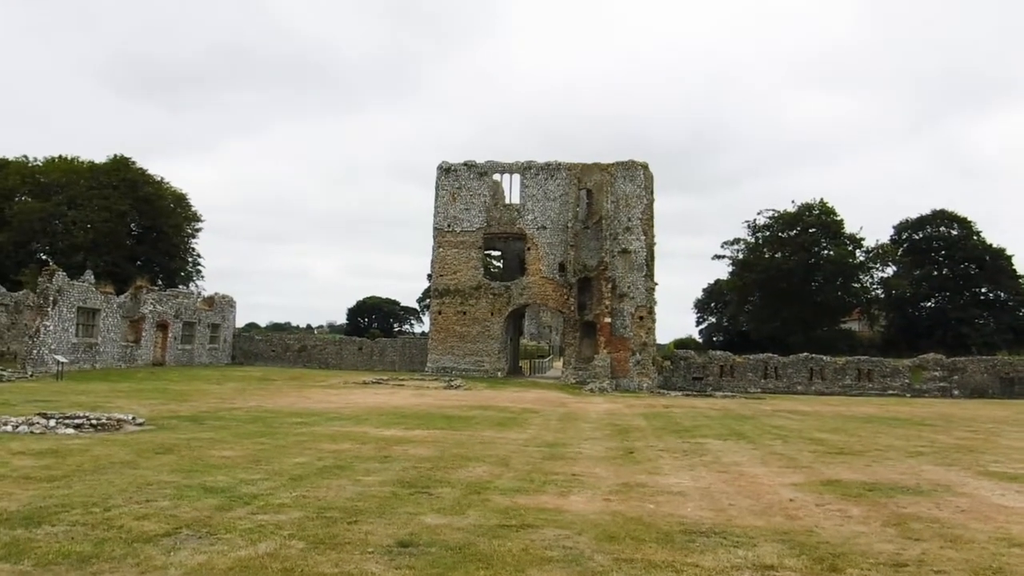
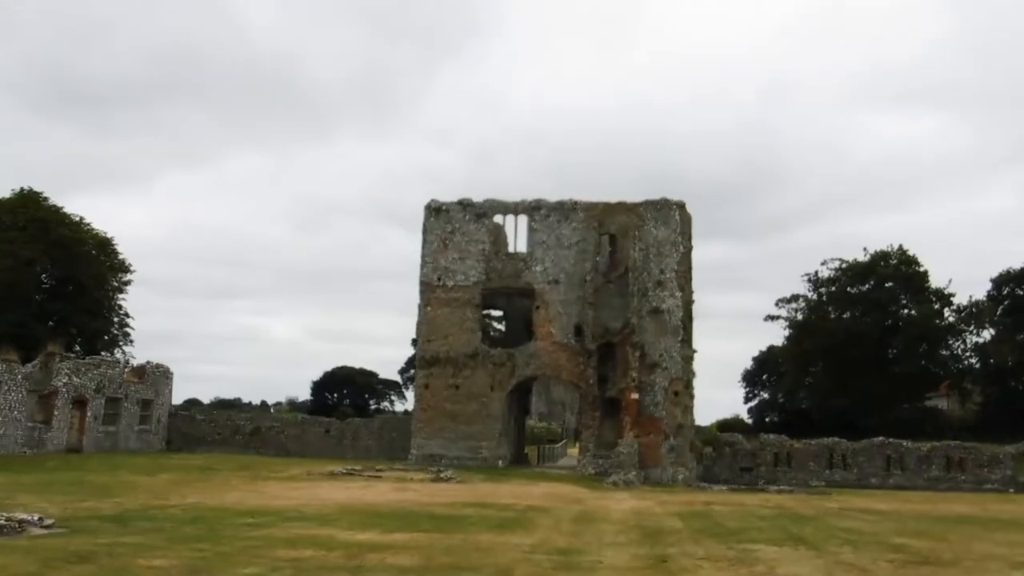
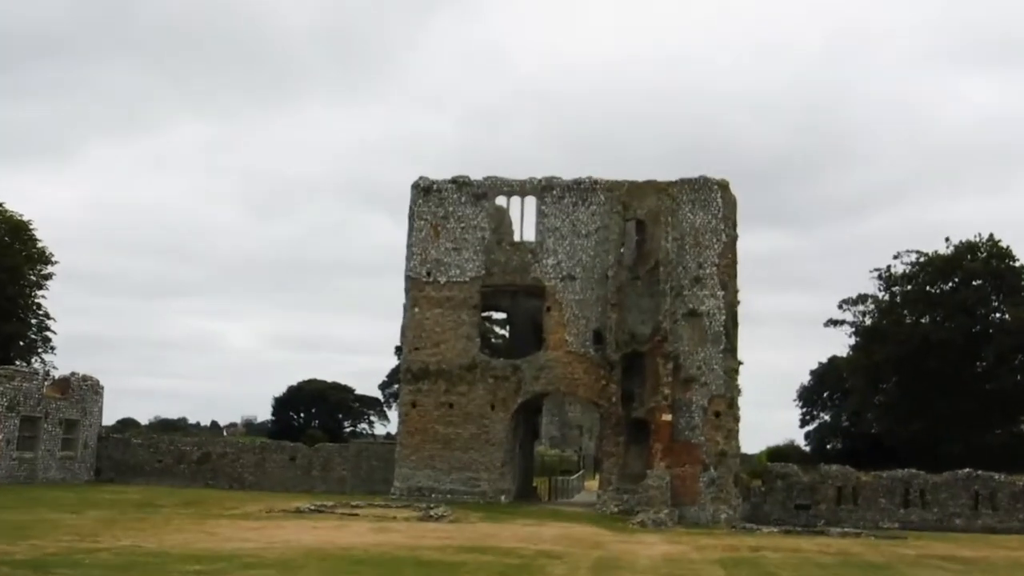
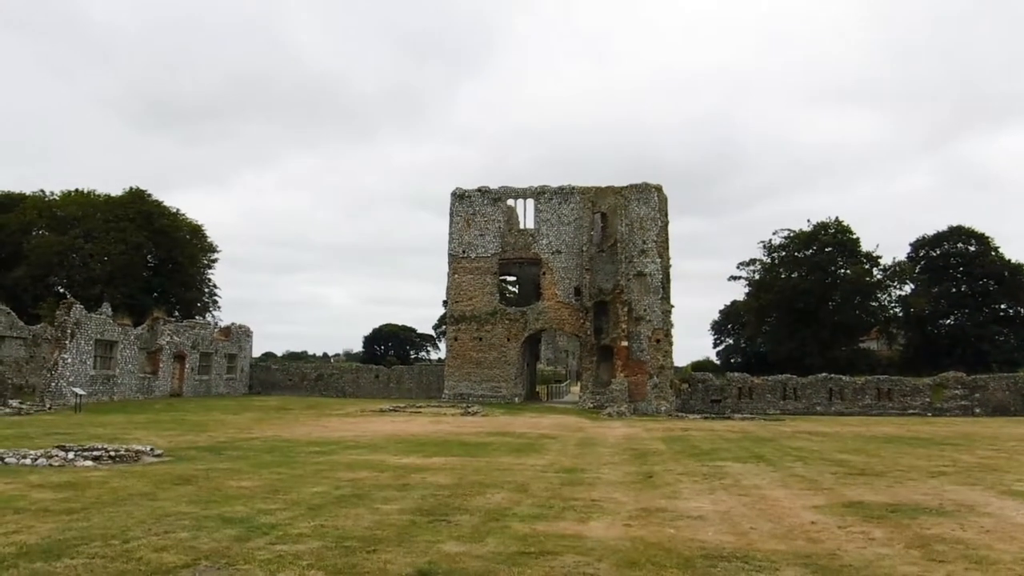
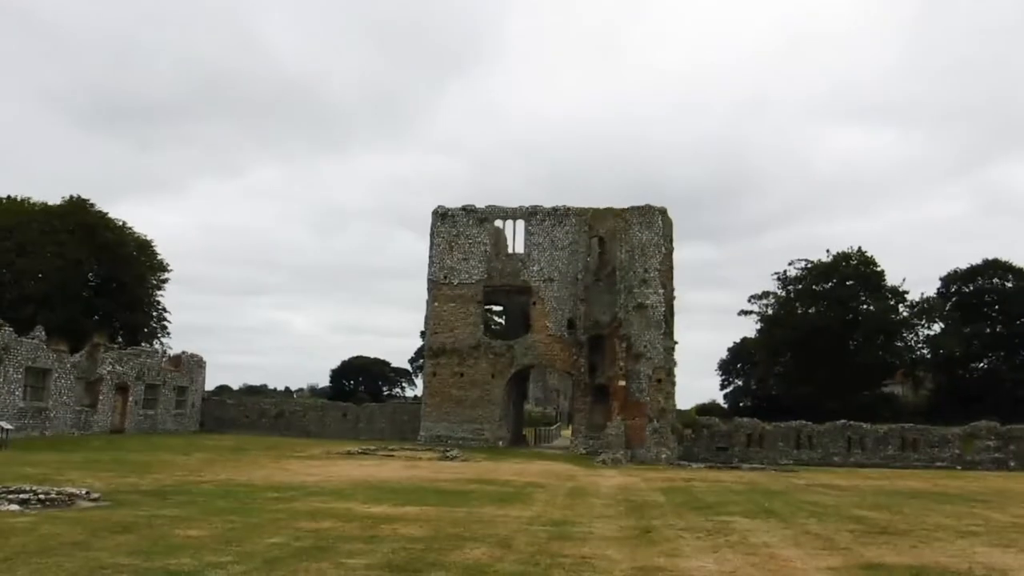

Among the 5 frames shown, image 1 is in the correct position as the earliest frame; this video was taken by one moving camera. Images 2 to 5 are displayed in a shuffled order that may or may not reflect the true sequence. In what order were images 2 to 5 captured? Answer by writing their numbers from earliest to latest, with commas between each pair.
4, 5, 2, 3
